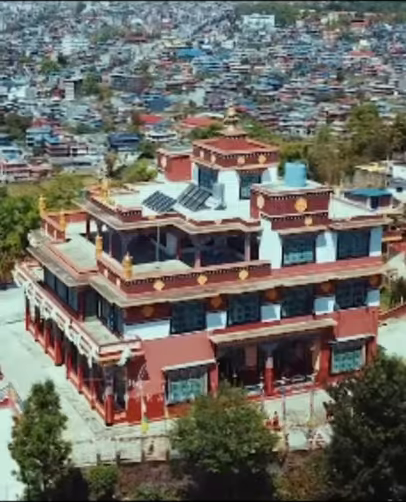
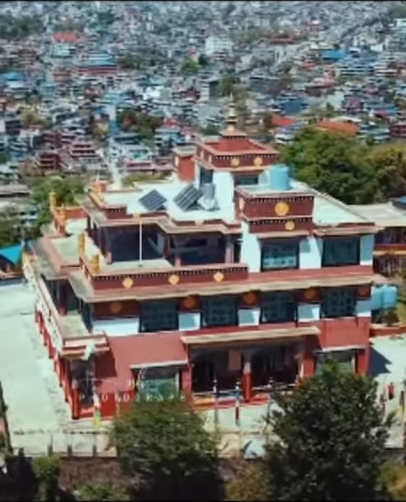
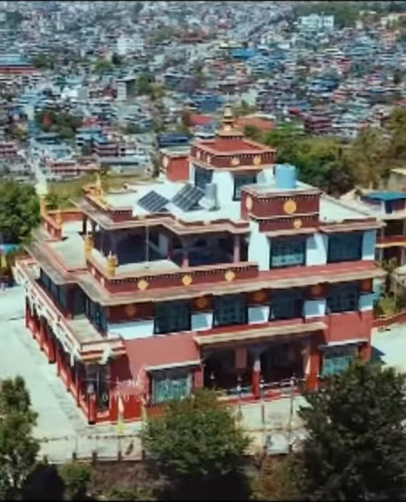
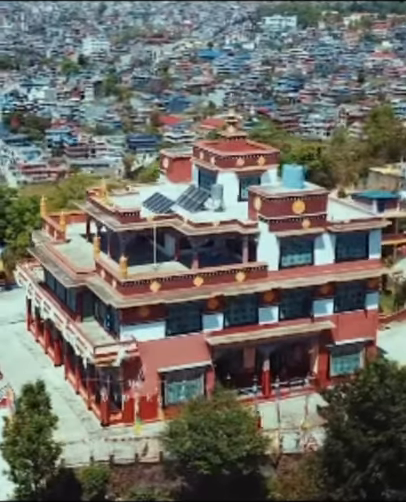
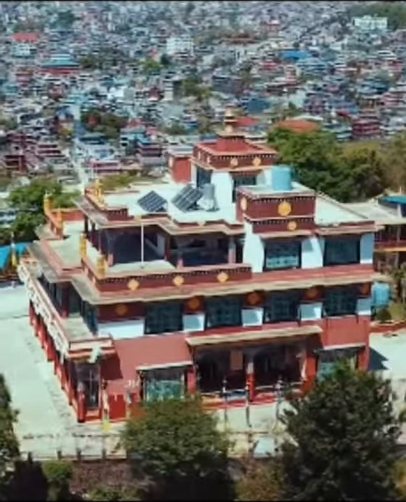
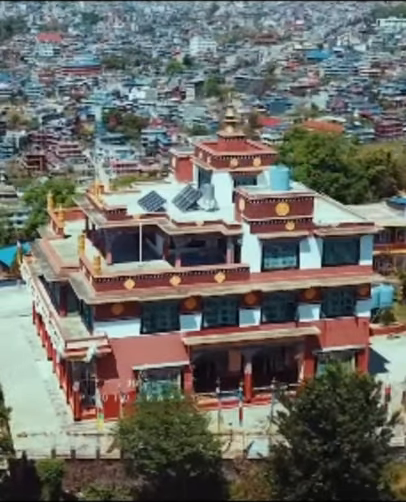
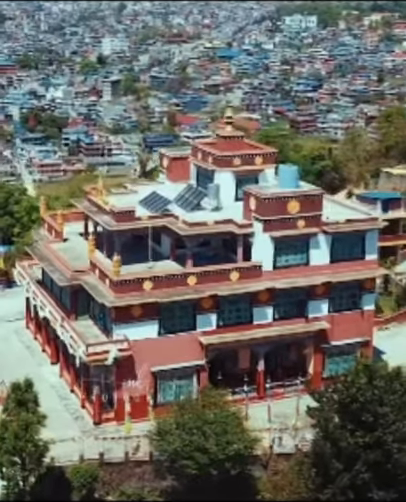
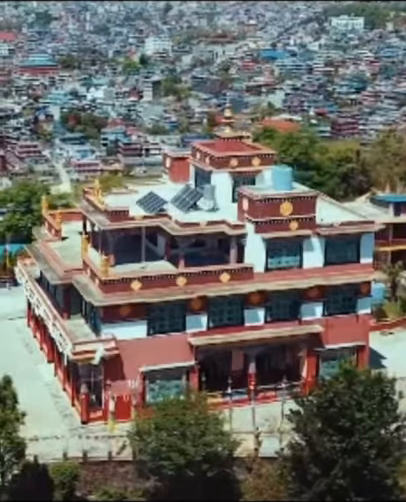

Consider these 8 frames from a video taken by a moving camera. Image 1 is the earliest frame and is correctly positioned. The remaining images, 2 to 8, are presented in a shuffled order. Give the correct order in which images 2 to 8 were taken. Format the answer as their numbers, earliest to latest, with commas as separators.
4, 7, 3, 8, 5, 6, 2
